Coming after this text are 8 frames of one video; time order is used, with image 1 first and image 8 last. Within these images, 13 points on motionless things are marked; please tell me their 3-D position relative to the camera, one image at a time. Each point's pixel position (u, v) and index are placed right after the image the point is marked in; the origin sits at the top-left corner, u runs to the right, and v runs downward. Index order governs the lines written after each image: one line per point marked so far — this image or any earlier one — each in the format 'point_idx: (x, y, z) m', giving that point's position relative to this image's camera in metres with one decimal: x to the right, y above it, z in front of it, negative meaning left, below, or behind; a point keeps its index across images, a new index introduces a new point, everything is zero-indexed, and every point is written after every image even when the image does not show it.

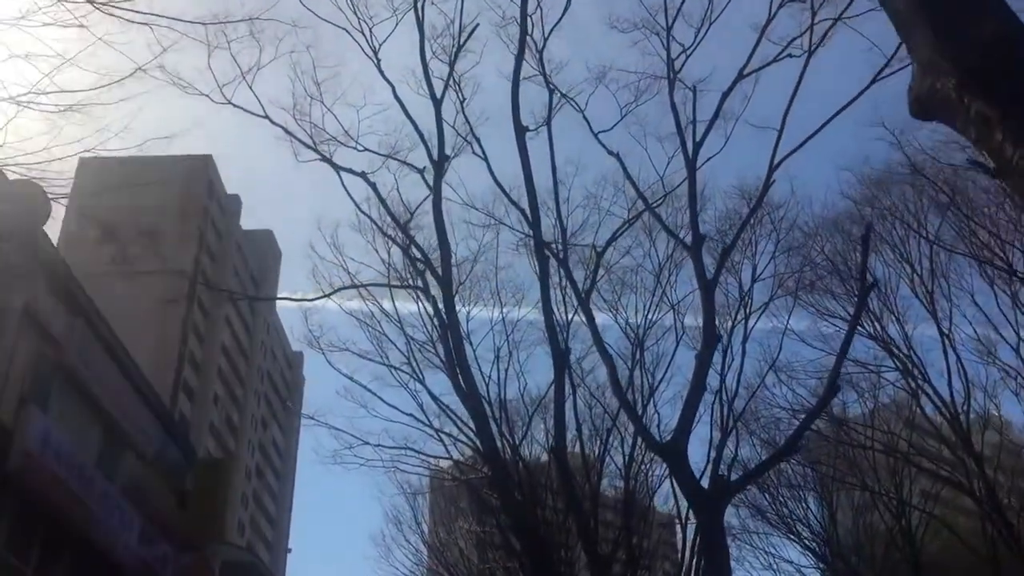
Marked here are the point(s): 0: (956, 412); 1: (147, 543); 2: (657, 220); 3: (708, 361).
0: (+4.8, -1.3, +10.3) m
1: (-3.3, -2.3, +8.7) m
2: (+0.8, +0.4, +5.5) m
3: (+1.0, -0.3, +4.8) m
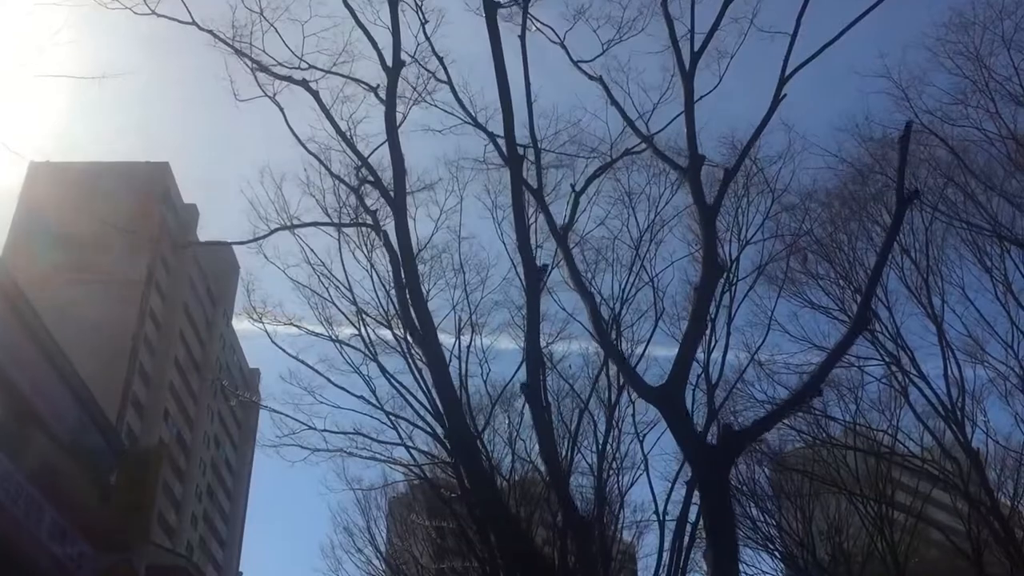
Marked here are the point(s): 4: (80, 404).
0: (+4.4, -1.2, +9.6) m
1: (-3.6, -2.0, +7.7) m
2: (+0.7, +0.7, +4.8) m
3: (+0.8, 0.0, +4.0) m
4: (-3.7, -1.0, +8.2) m
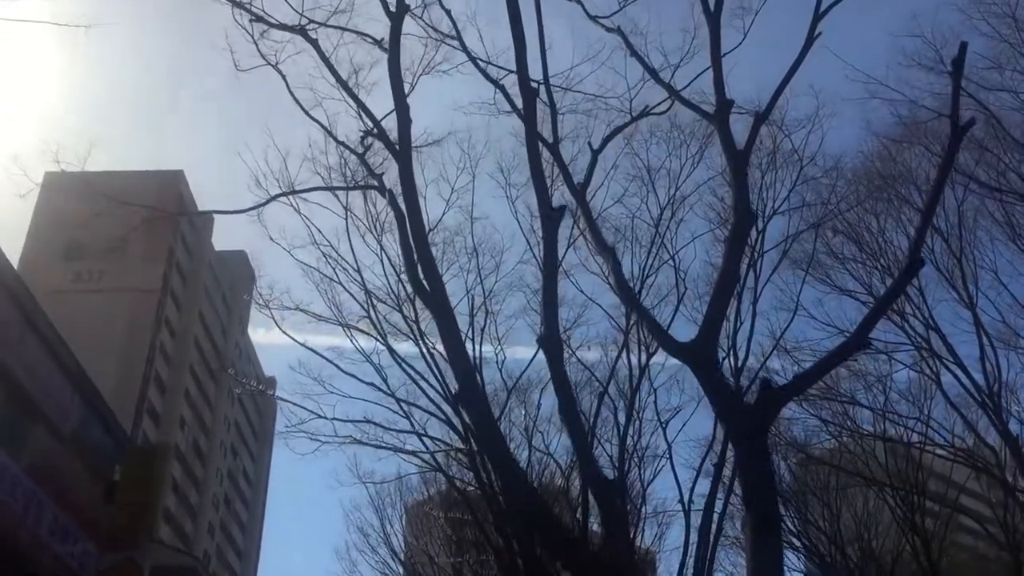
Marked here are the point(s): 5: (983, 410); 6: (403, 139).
0: (+4.6, -1.0, +9.2) m
1: (-3.5, -1.9, +7.4) m
2: (+0.7, +0.9, +4.5) m
3: (+0.9, +0.2, +3.7) m
4: (-3.6, -0.9, +8.0) m
5: (+4.5, -1.2, +9.2) m
6: (-0.5, +0.7, +4.3) m
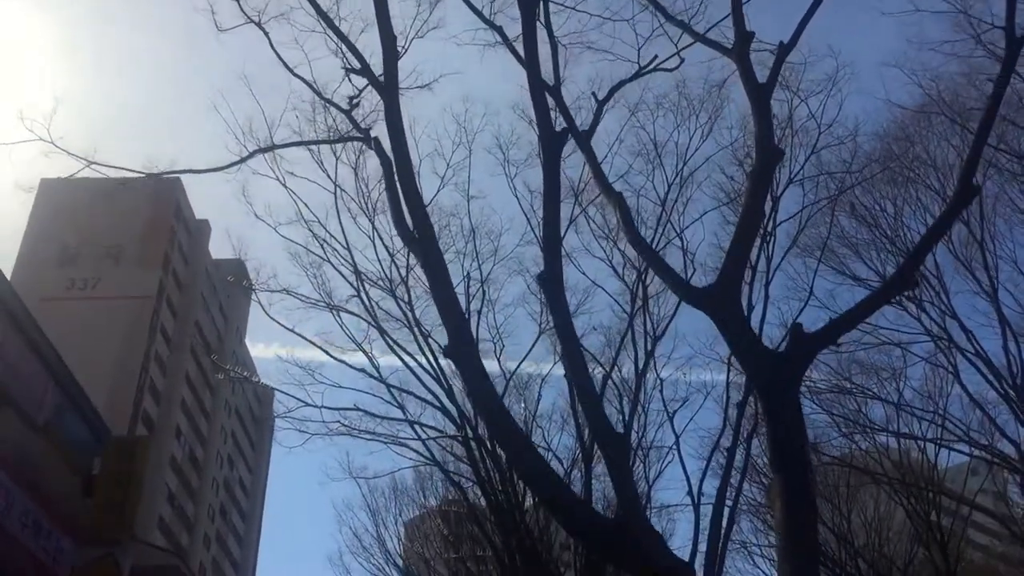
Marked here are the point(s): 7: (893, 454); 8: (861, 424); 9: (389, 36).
0: (+4.6, -0.9, +8.8) m
1: (-3.5, -1.8, +7.0) m
2: (+0.7, +1.1, +4.1) m
3: (+0.9, +0.4, +3.3) m
4: (-3.6, -0.8, +7.6) m
5: (+4.5, -1.0, +8.8) m
6: (-0.5, +0.8, +3.9) m
7: (+4.4, -1.9, +11.1) m
8: (+3.6, -1.4, +9.9) m
9: (-0.5, +1.0, +4.0) m
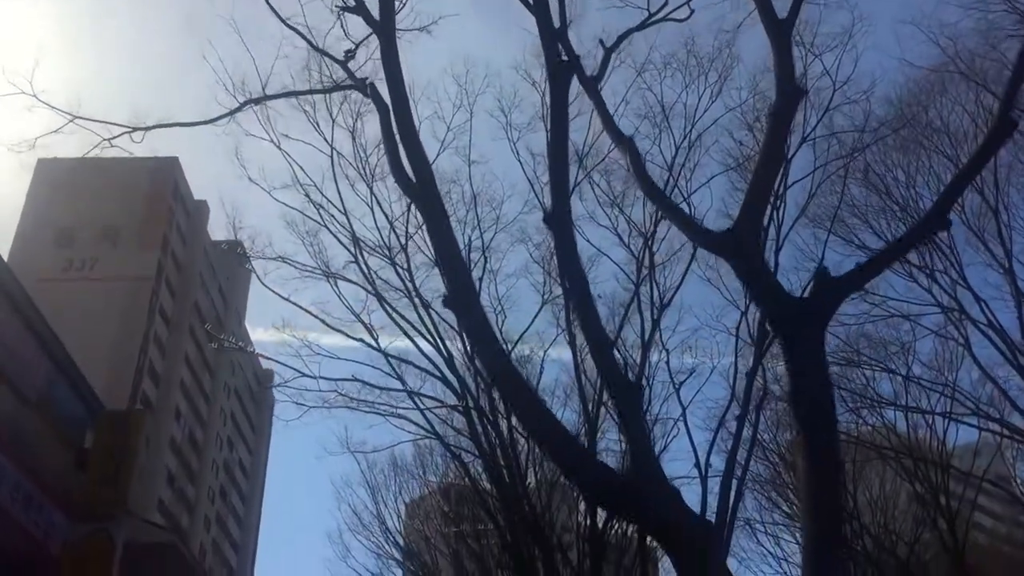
0: (+4.6, -0.7, +8.7) m
1: (-3.5, -1.6, +6.9) m
2: (+0.7, +1.3, +3.9) m
3: (+0.9, +0.5, +3.1) m
4: (-3.6, -0.5, +7.4) m
5: (+4.5, -0.8, +8.6) m
6: (-0.5, +1.0, +3.7) m
7: (+4.4, -1.6, +10.9) m
8: (+3.6, -1.1, +9.7) m
9: (-0.5, +1.2, +3.8) m
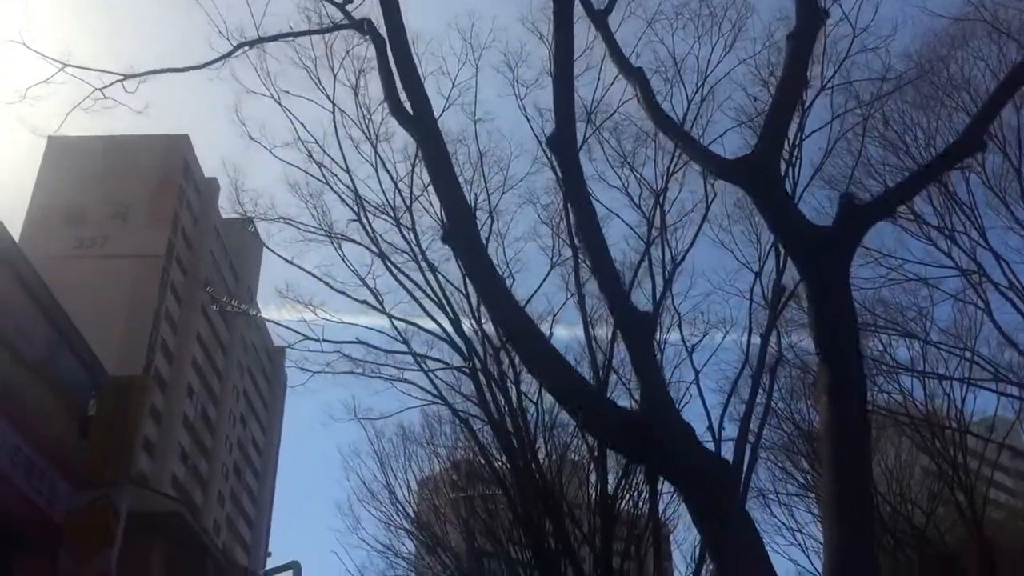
0: (+4.7, -0.3, +8.4) m
1: (-3.4, -1.3, +6.8) m
2: (+0.8, +1.5, +3.7) m
3: (+0.9, +0.7, +2.9) m
4: (-3.5, -0.2, +7.3) m
5: (+4.6, -0.5, +8.4) m
6: (-0.5, +1.2, +3.5) m
7: (+4.5, -1.3, +10.7) m
8: (+3.7, -0.7, +9.5) m
9: (-0.5, +1.4, +3.6) m
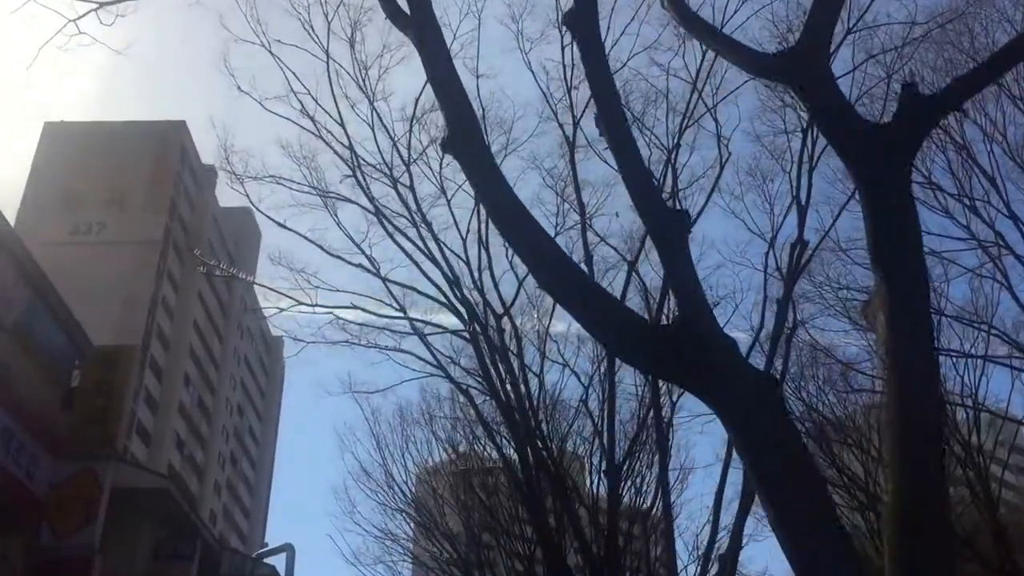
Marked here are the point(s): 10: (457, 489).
0: (+4.7, -0.1, +8.1) m
1: (-3.4, -1.0, +6.4) m
2: (+0.8, +1.7, +3.3) m
3: (+0.9, +1.0, +2.6) m
4: (-3.5, 0.0, +7.0) m
5: (+4.6, -0.2, +8.1) m
6: (-0.4, +1.4, +3.2) m
7: (+4.5, -1.0, +10.4) m
8: (+3.7, -0.5, +9.2) m
9: (-0.5, +1.7, +3.3) m
10: (-0.6, -2.1, +9.9) m
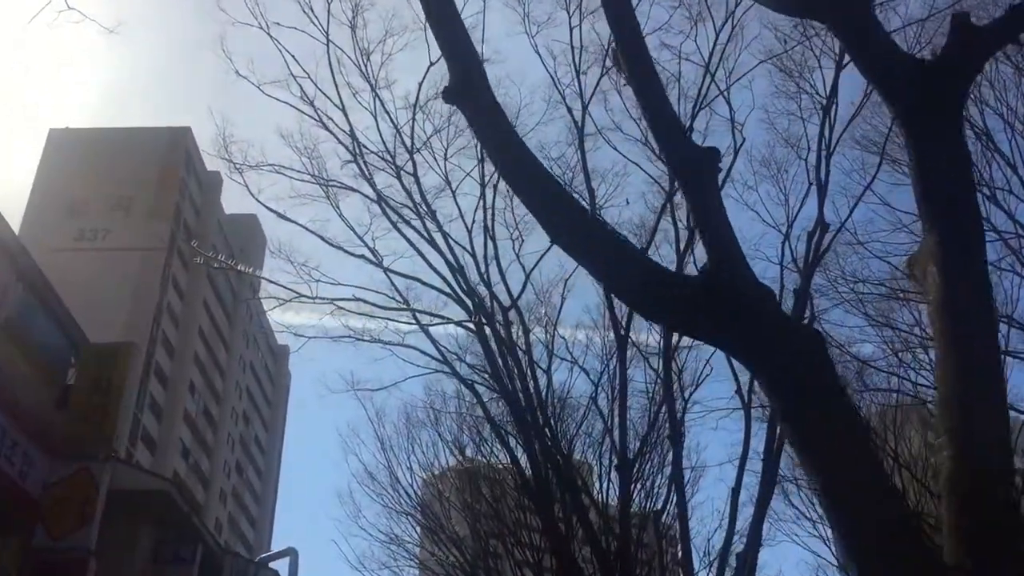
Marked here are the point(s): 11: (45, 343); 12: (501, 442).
0: (+4.7, -0.1, +7.9) m
1: (-3.4, -1.0, +6.3) m
2: (+0.8, +1.8, +3.1) m
3: (+1.0, +1.0, +2.4) m
4: (-3.4, +0.1, +6.8) m
5: (+4.7, -0.2, +7.8) m
6: (-0.4, +1.5, +3.0) m
7: (+4.6, -1.0, +10.1) m
8: (+3.8, -0.5, +8.9) m
9: (-0.4, +1.7, +3.1) m
10: (-0.5, -2.0, +9.7) m
11: (-3.5, -0.4, +7.1) m
12: (-0.1, -1.1, +7.3) m
